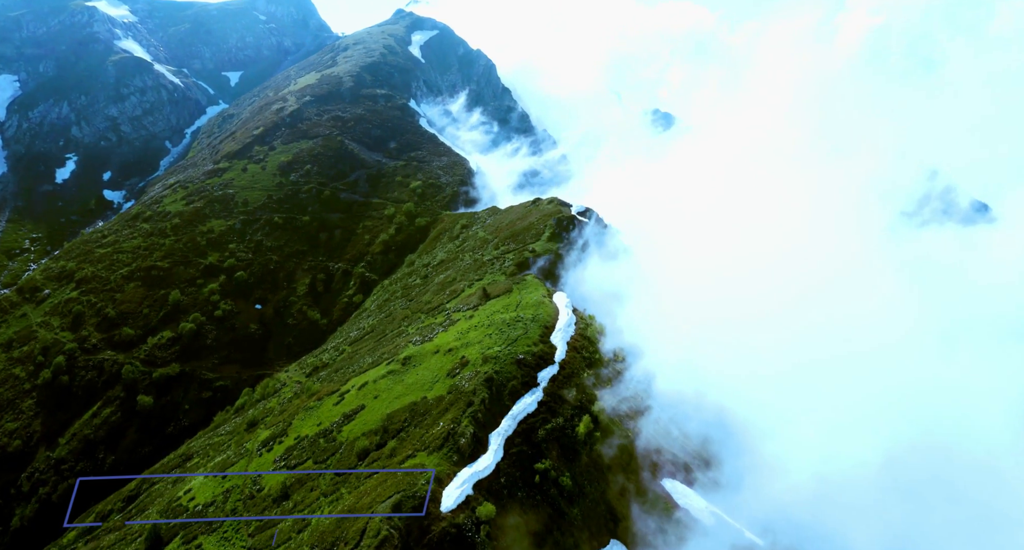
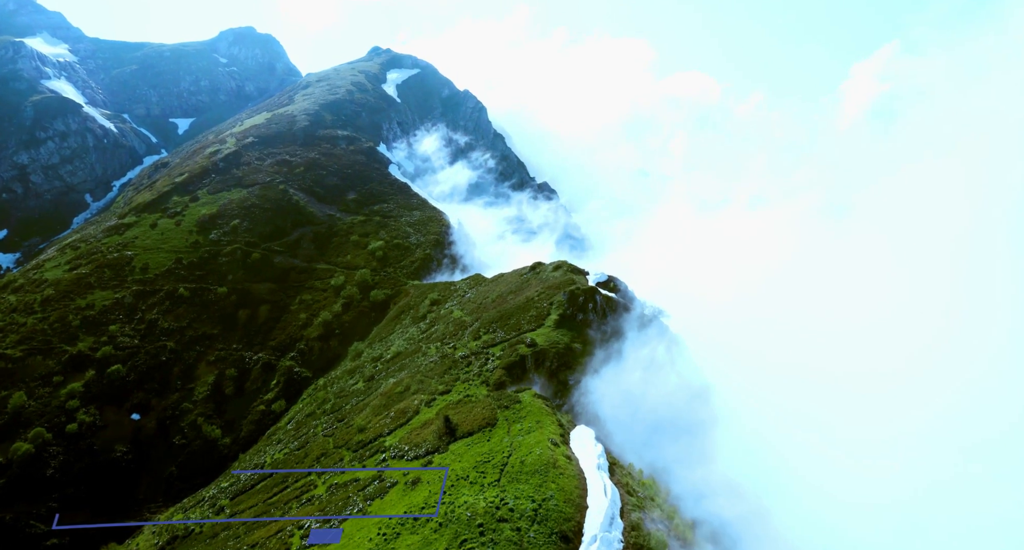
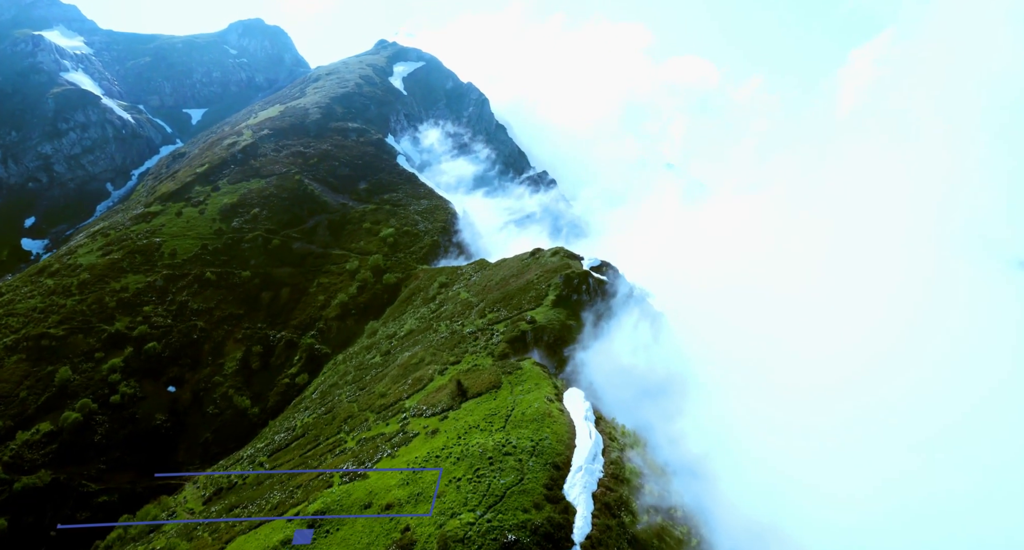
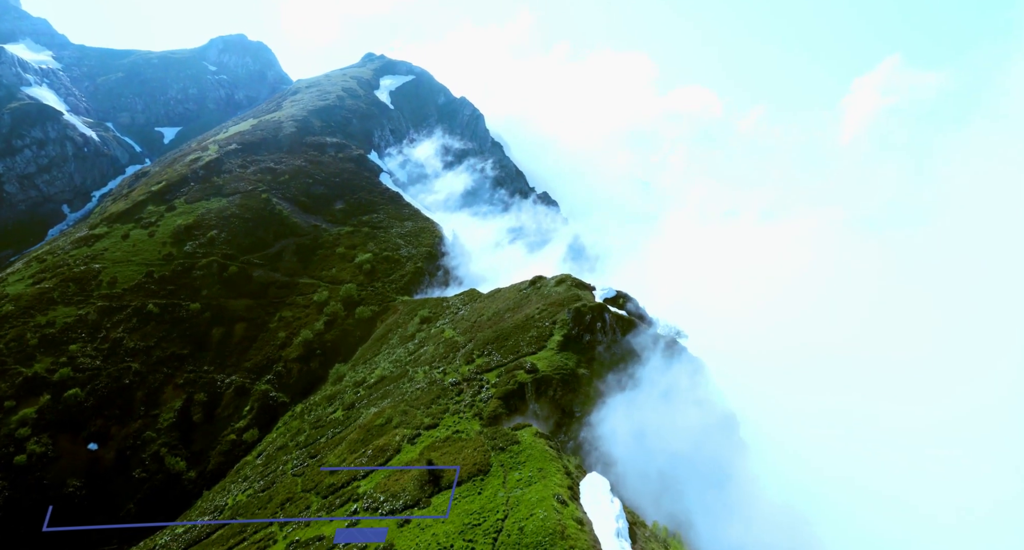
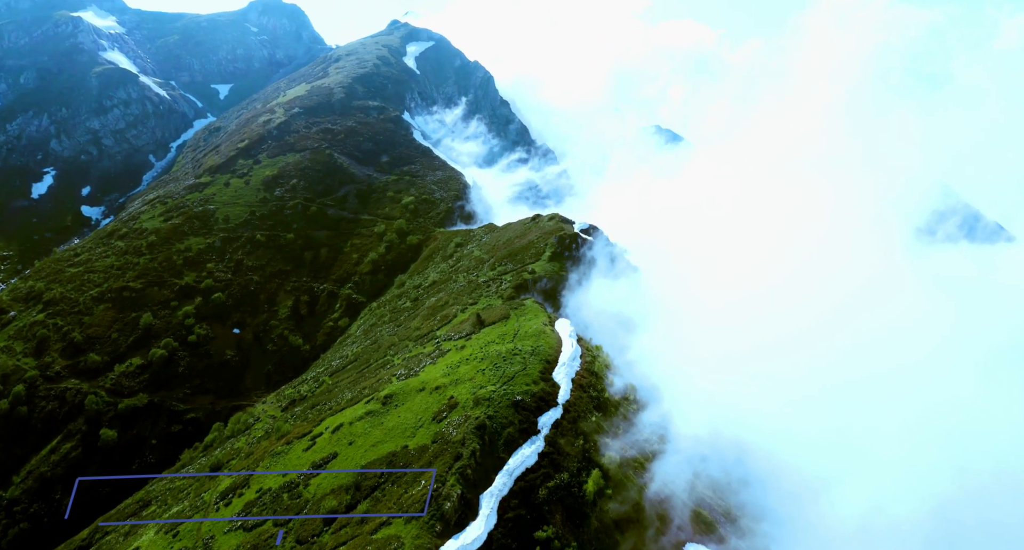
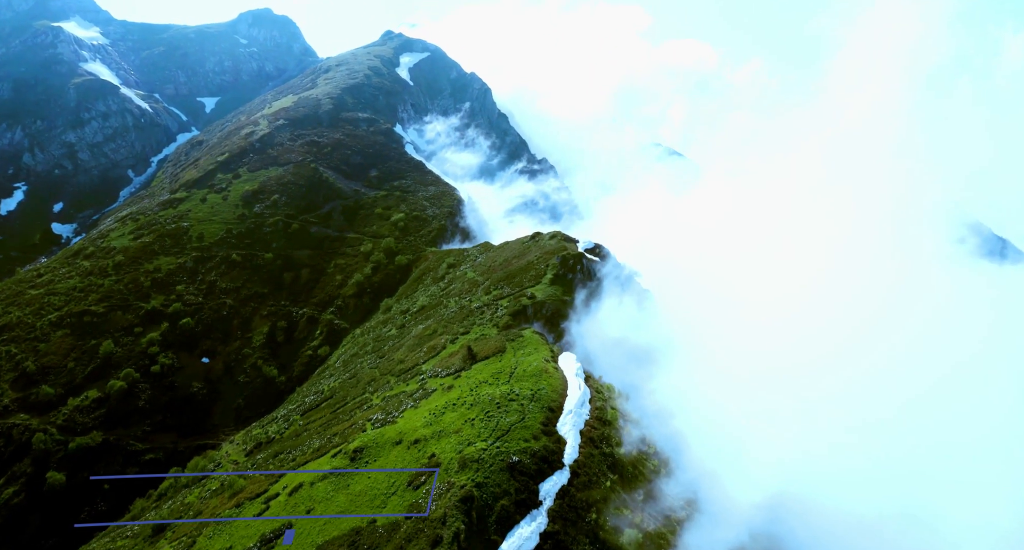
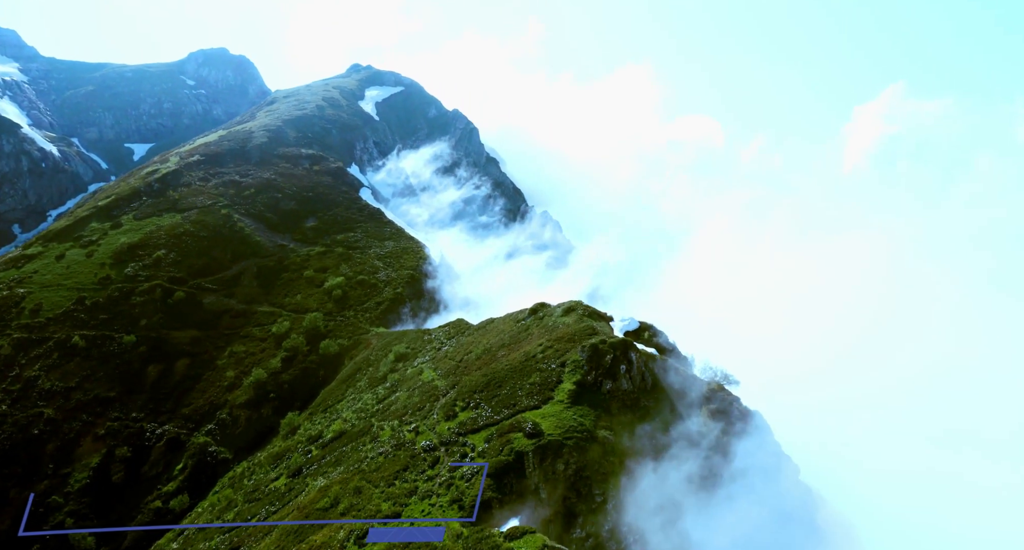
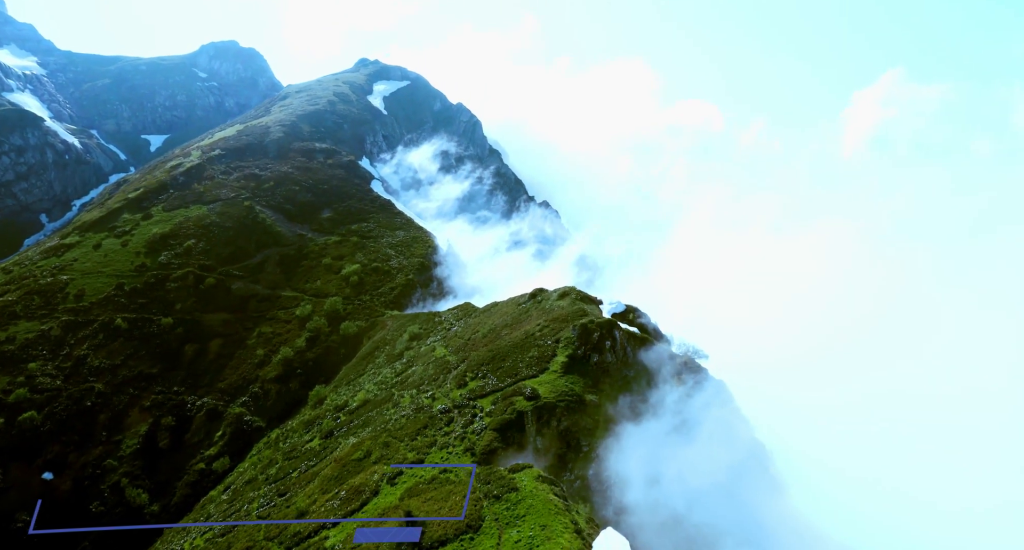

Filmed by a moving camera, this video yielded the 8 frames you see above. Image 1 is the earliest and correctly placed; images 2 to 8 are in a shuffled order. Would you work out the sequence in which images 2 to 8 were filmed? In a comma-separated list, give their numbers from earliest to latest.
5, 6, 3, 2, 4, 8, 7
